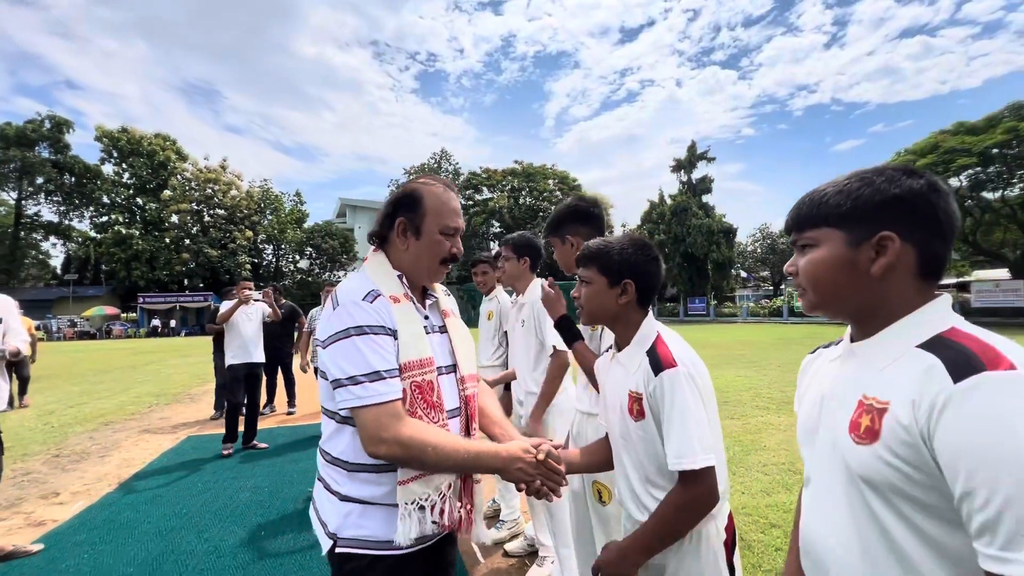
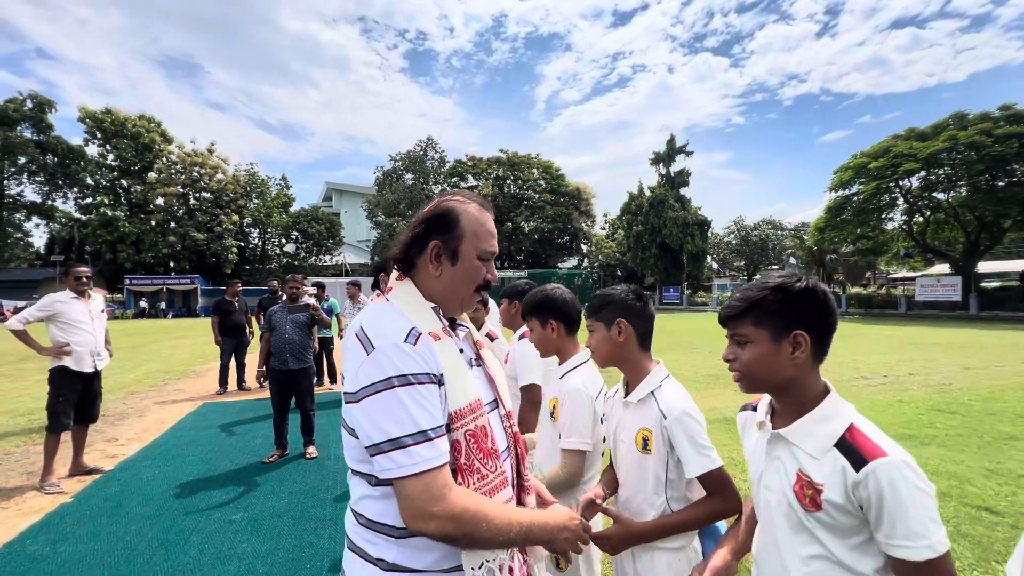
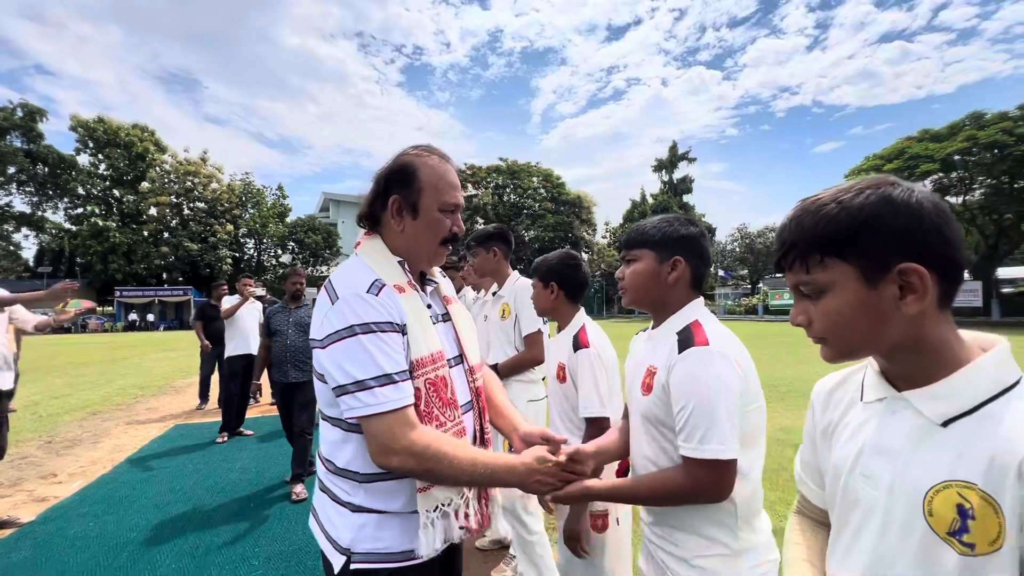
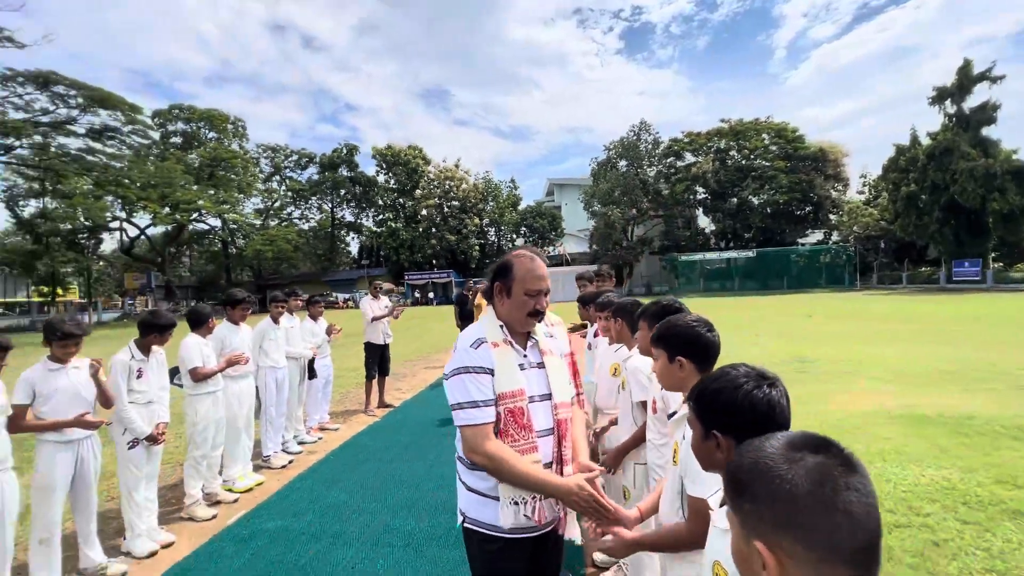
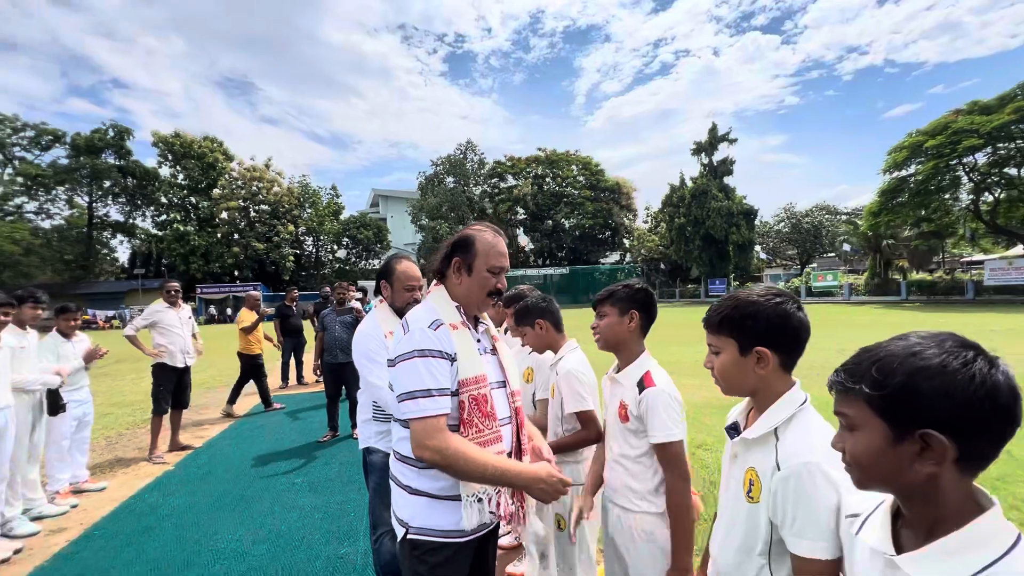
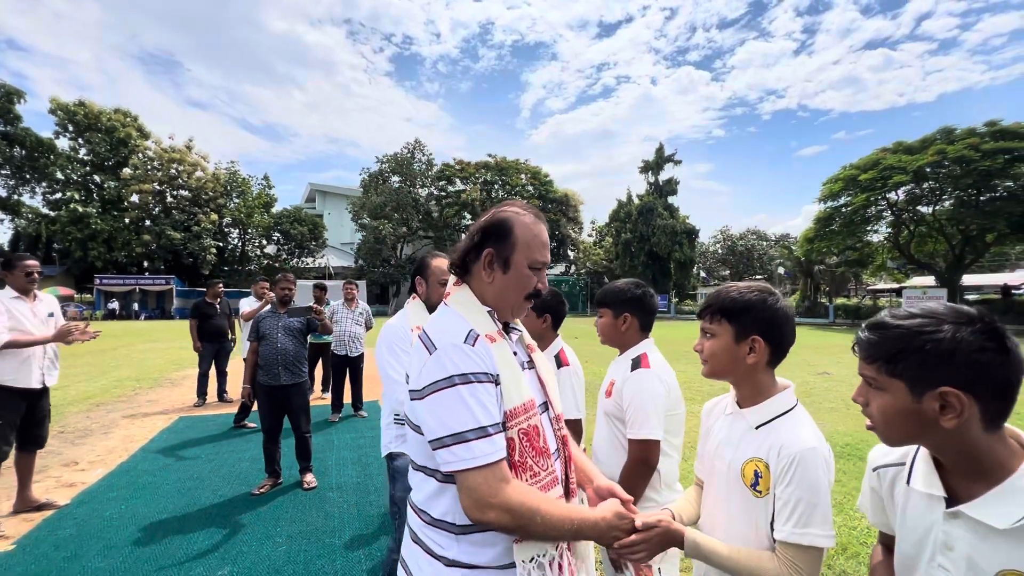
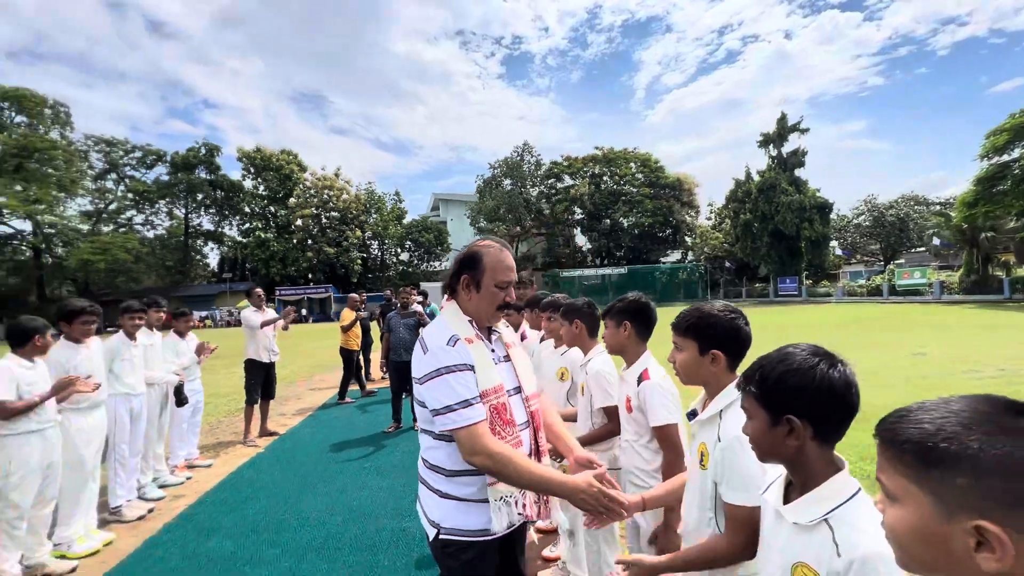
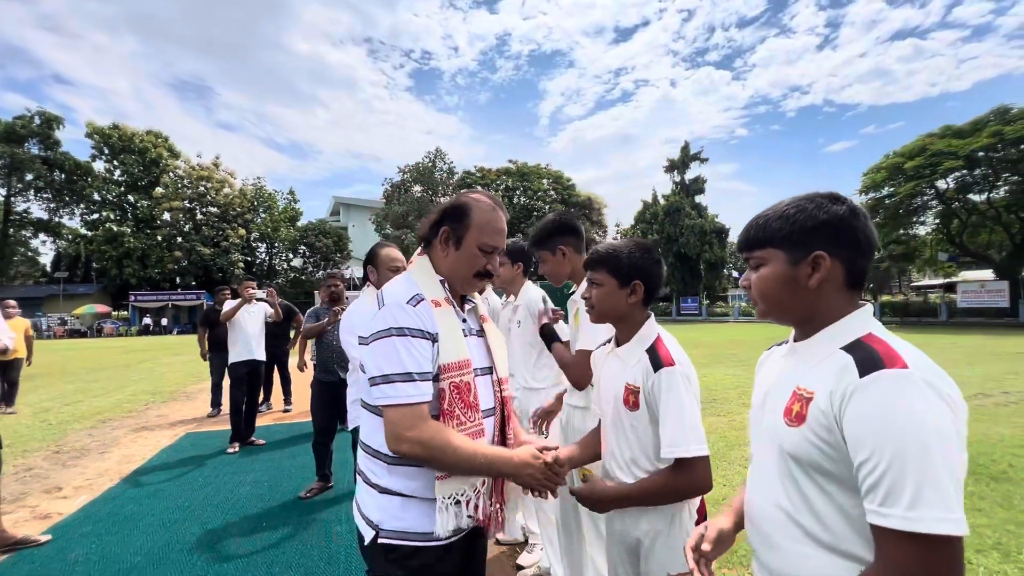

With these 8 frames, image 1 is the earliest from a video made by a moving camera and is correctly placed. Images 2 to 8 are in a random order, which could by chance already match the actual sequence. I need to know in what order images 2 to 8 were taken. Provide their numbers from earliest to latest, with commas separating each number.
8, 3, 6, 2, 5, 7, 4
